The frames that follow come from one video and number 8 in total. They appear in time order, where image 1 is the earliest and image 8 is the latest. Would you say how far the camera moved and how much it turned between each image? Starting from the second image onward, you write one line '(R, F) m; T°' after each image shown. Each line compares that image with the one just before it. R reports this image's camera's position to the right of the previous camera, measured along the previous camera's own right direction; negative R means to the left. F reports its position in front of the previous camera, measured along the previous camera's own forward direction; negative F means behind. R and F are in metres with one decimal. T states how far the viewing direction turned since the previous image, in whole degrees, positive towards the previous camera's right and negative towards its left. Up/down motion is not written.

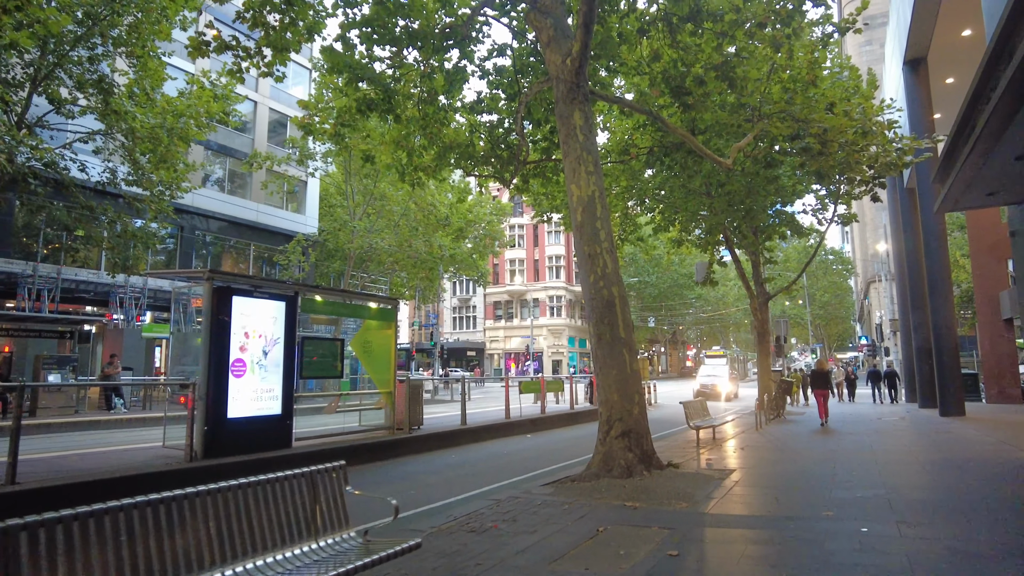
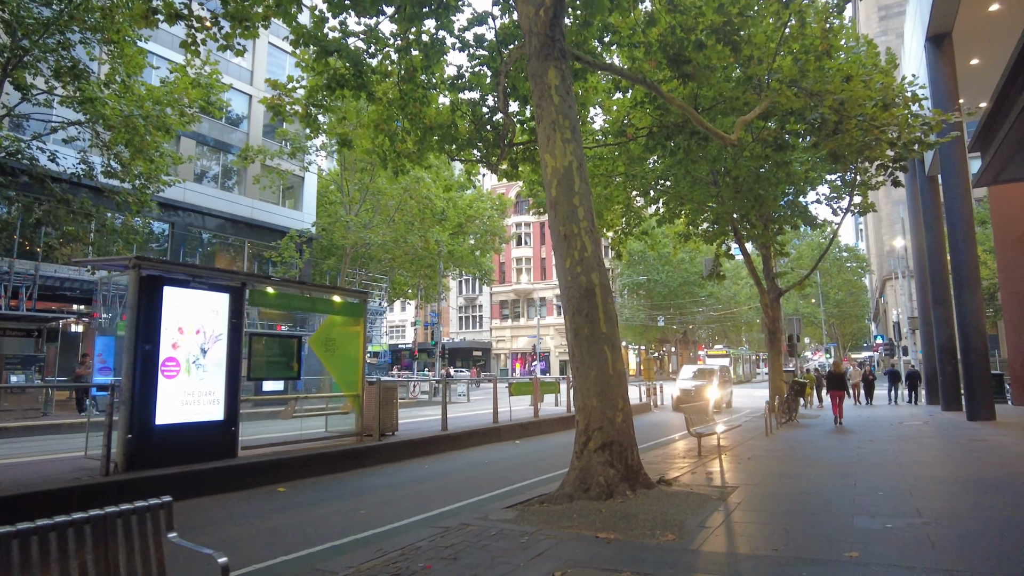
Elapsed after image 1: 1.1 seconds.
(+0.5, +1.2) m; -1°
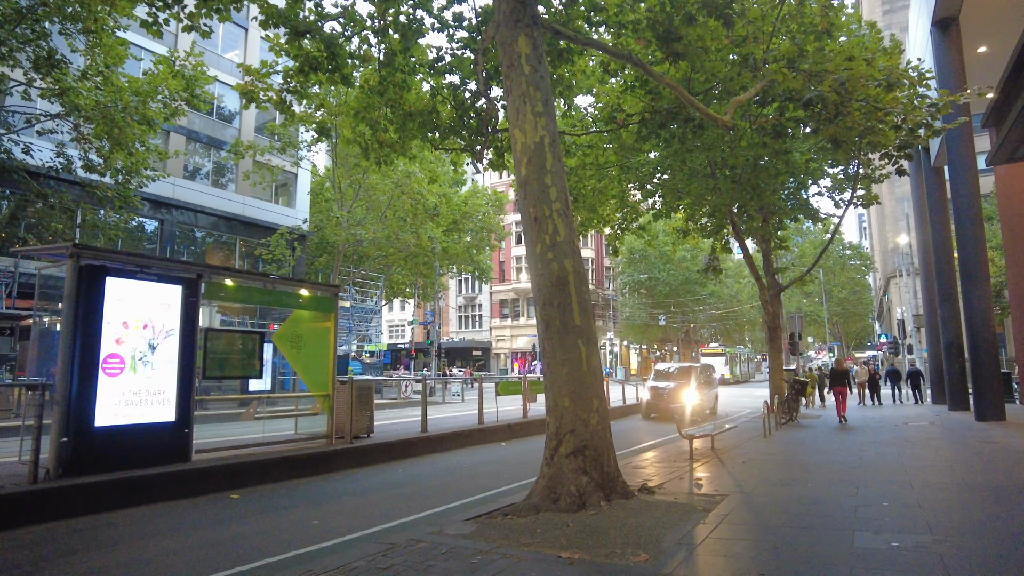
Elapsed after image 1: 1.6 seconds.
(+0.4, +0.6) m; 0°
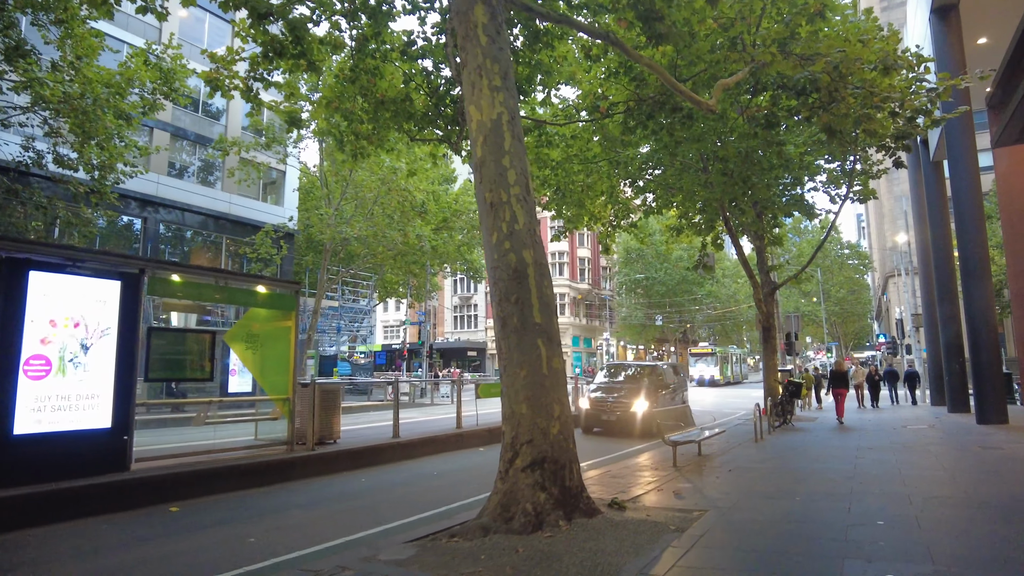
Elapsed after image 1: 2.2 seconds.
(+0.4, +0.6) m; 0°
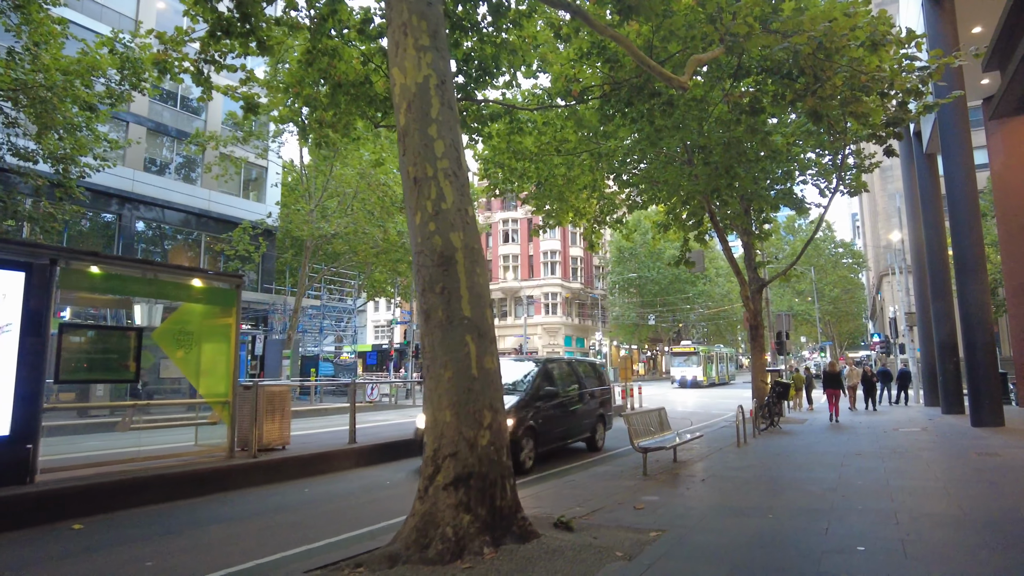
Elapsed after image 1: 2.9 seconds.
(+0.5, +0.7) m; 0°
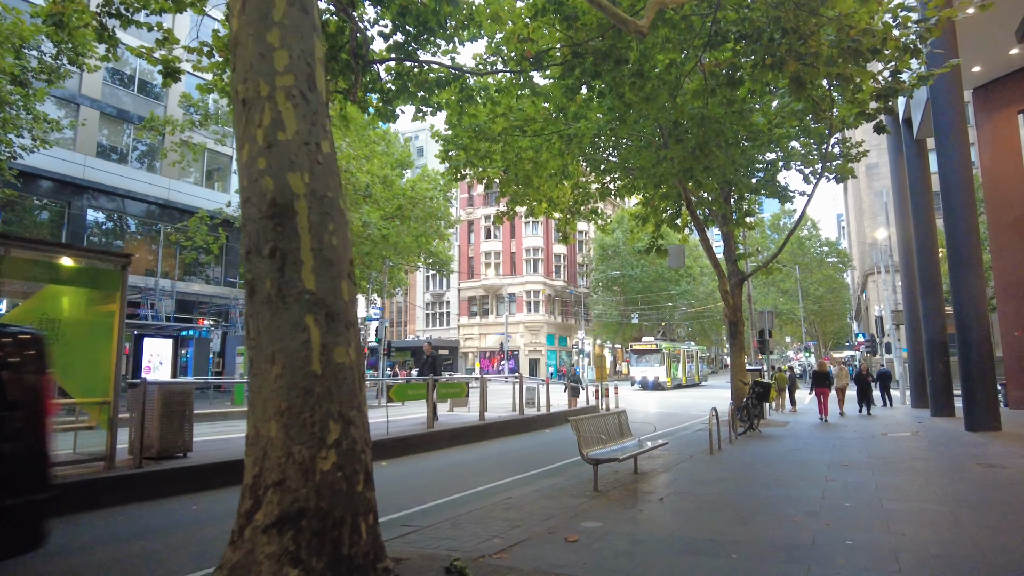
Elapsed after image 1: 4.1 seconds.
(+0.7, +1.3) m; +1°
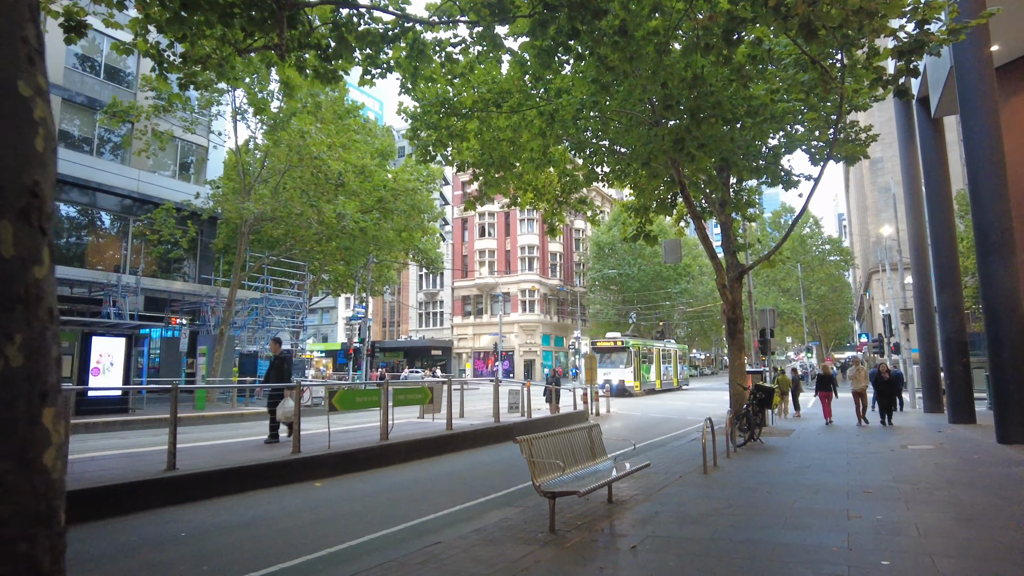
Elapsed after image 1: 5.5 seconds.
(+0.6, +1.6) m; 0°
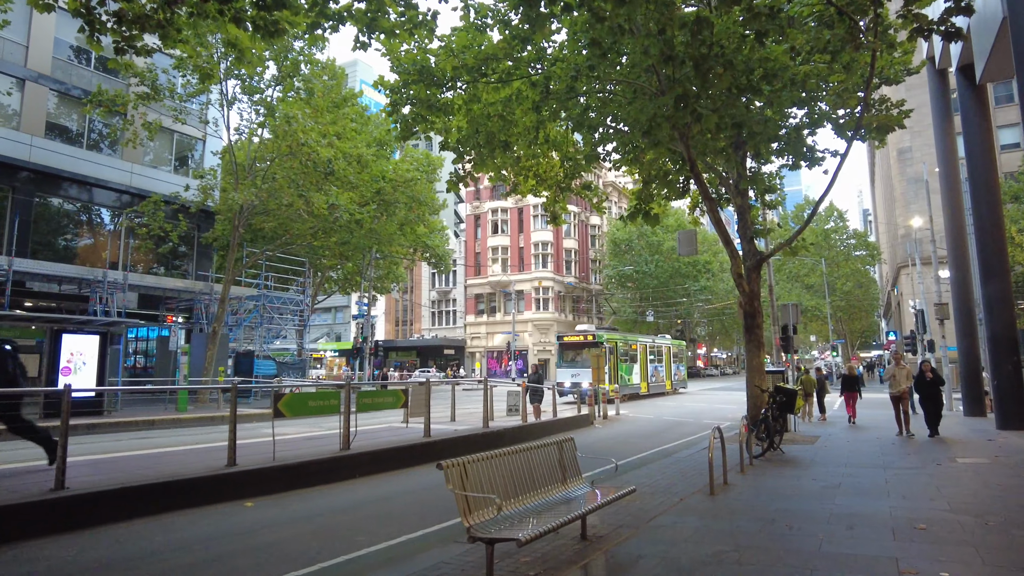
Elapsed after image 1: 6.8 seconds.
(+0.6, +1.4) m; -2°
